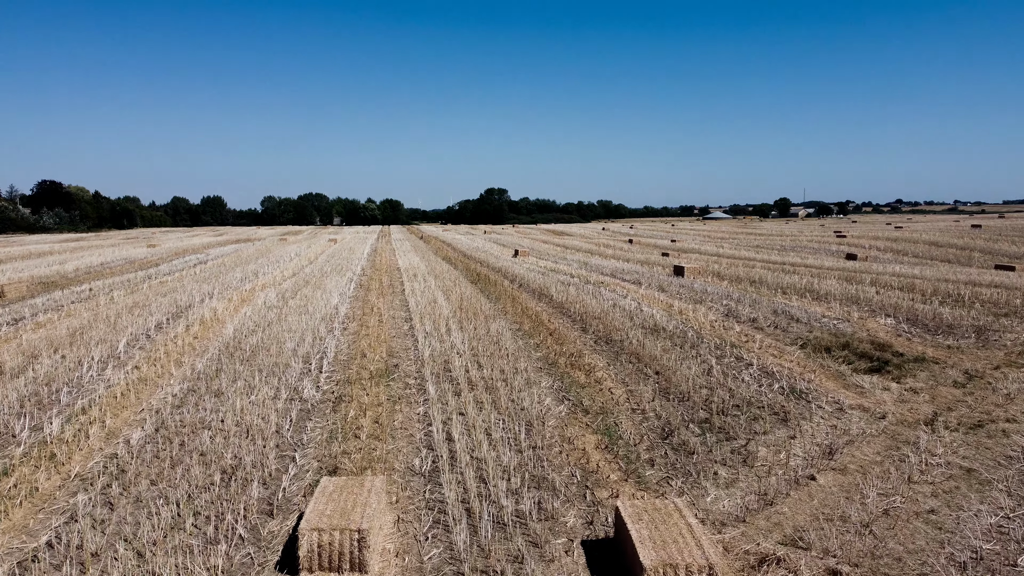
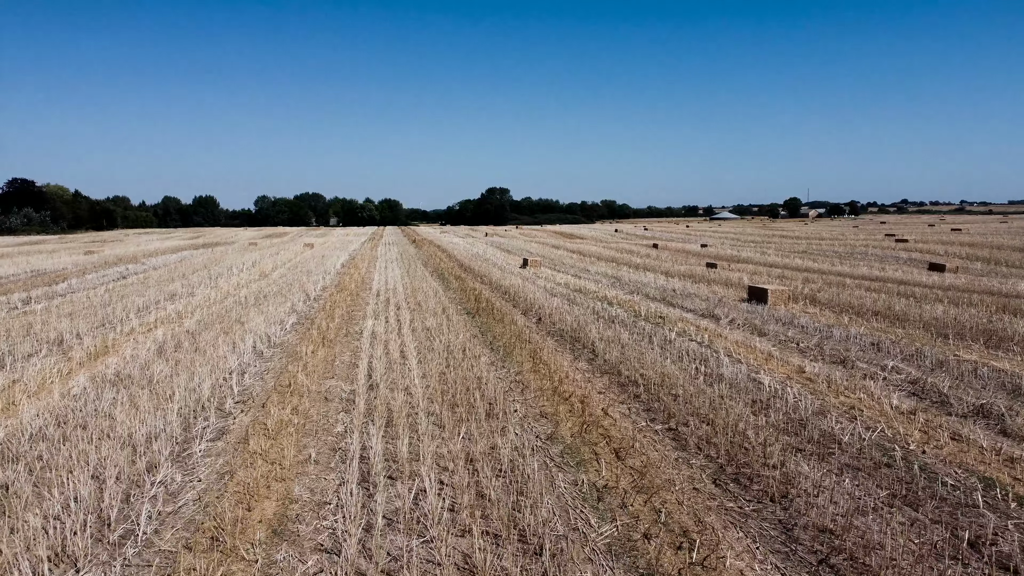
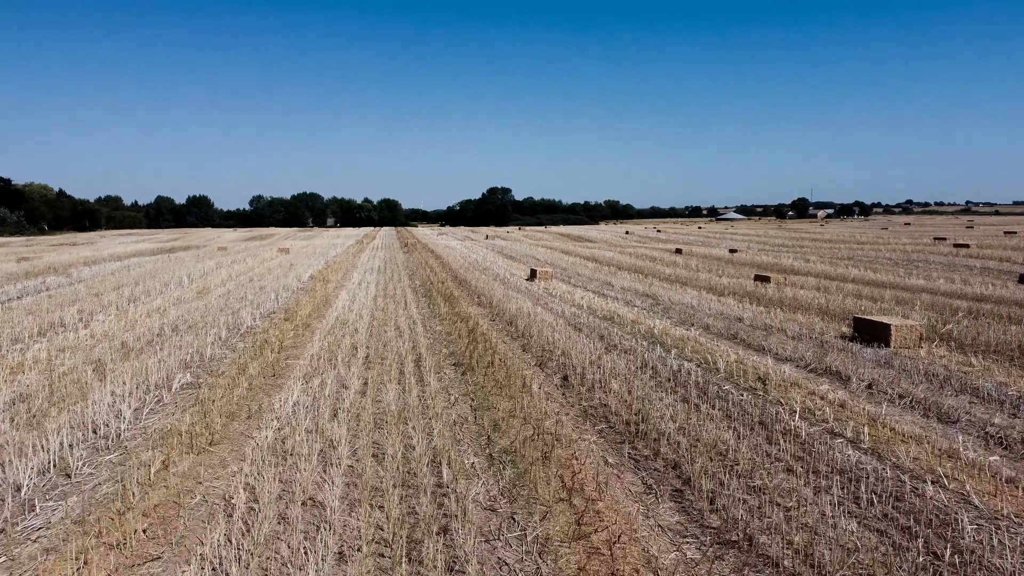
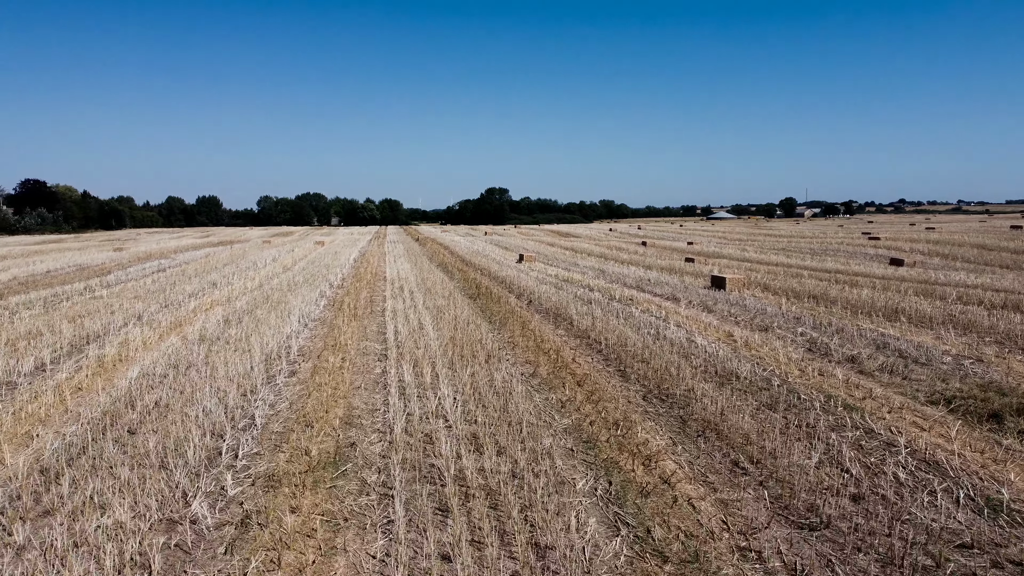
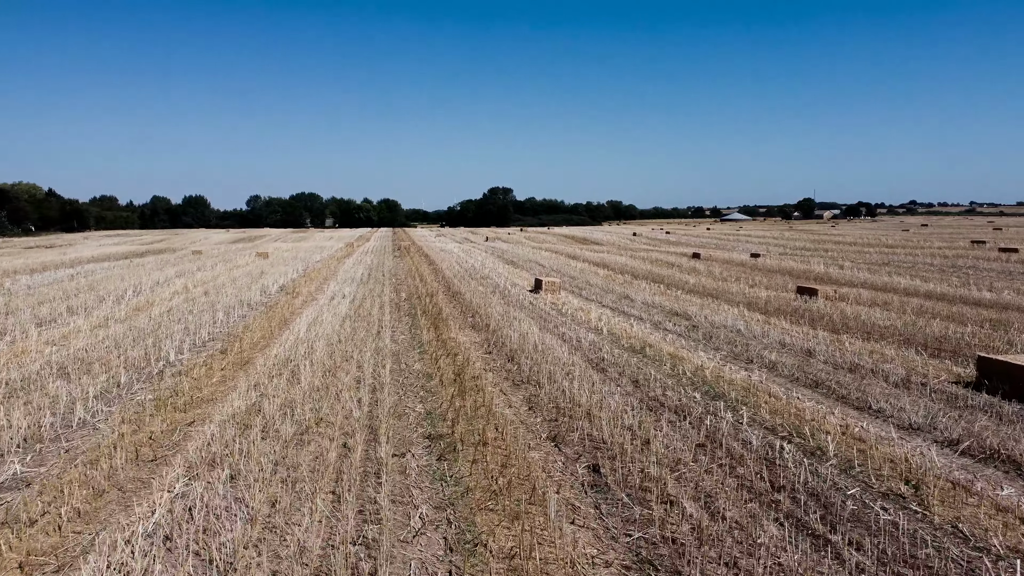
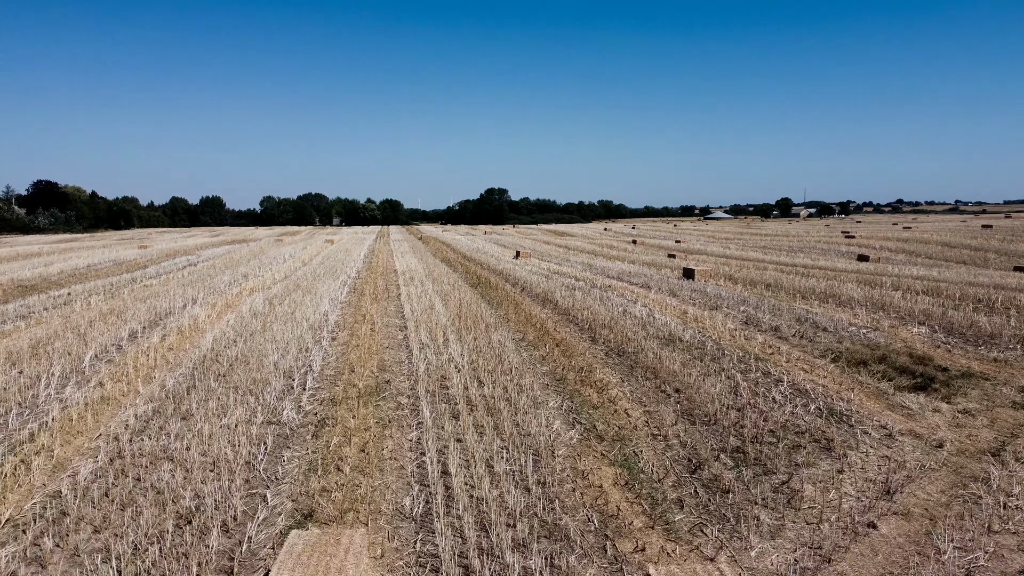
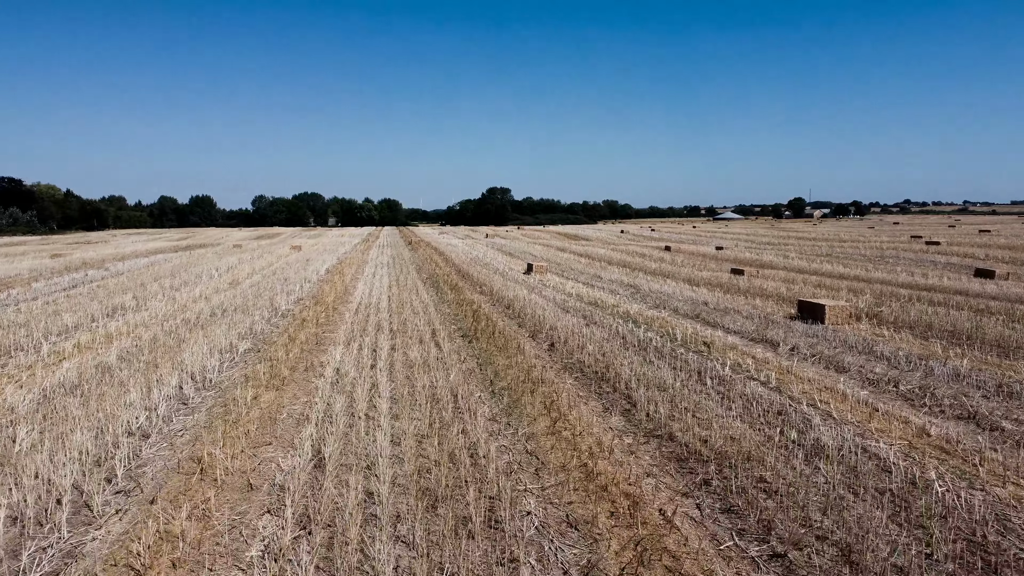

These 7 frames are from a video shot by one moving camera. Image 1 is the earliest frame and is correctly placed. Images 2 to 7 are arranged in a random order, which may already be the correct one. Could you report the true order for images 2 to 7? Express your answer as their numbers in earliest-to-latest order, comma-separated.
6, 4, 2, 7, 3, 5
